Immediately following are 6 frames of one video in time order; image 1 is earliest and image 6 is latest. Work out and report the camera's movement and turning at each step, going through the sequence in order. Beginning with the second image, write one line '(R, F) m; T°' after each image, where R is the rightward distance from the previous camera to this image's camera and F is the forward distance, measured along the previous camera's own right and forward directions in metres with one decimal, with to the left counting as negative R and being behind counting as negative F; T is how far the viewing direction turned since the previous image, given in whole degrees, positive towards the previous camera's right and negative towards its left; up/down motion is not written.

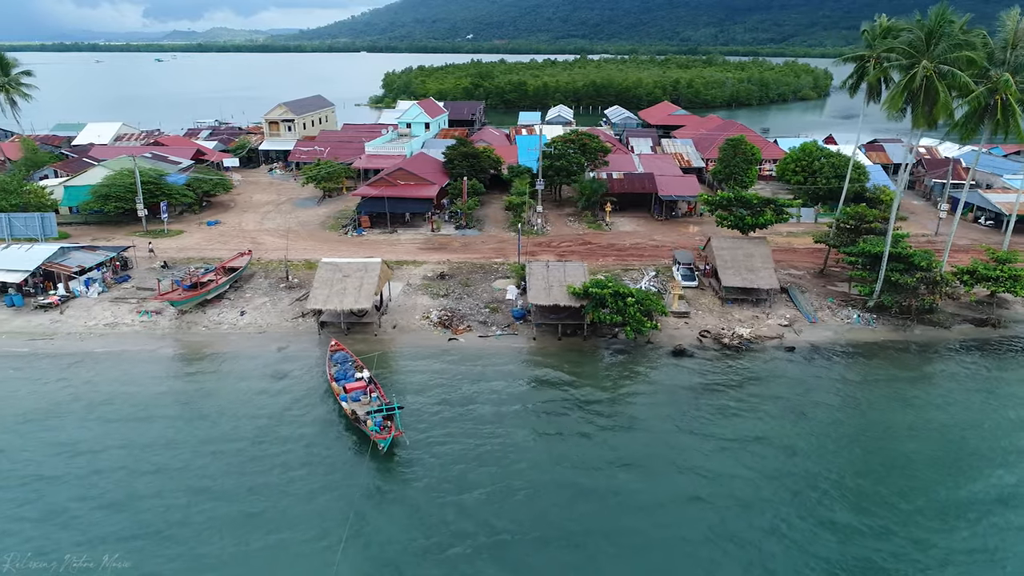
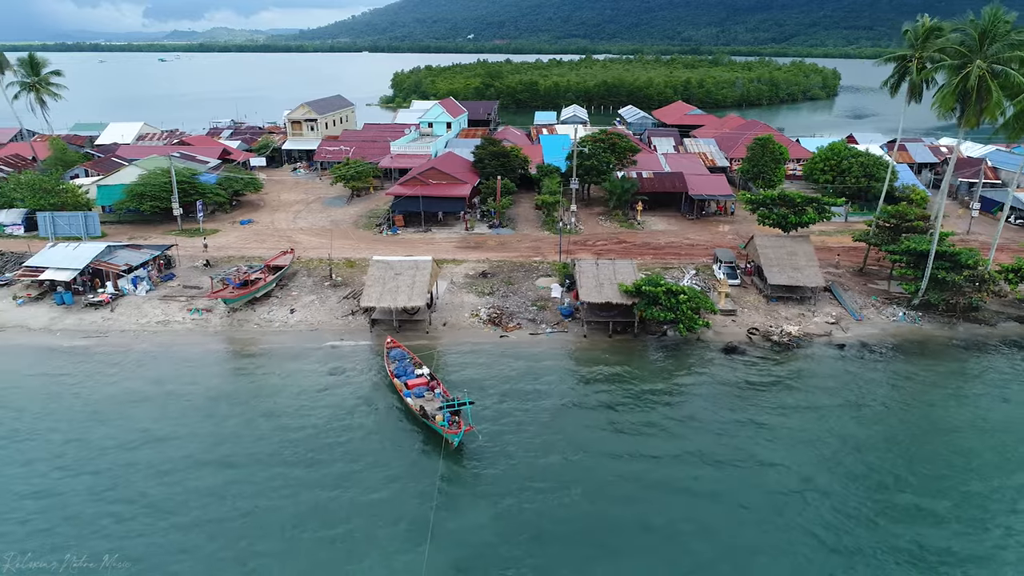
(-3.0, -0.3) m; 0°
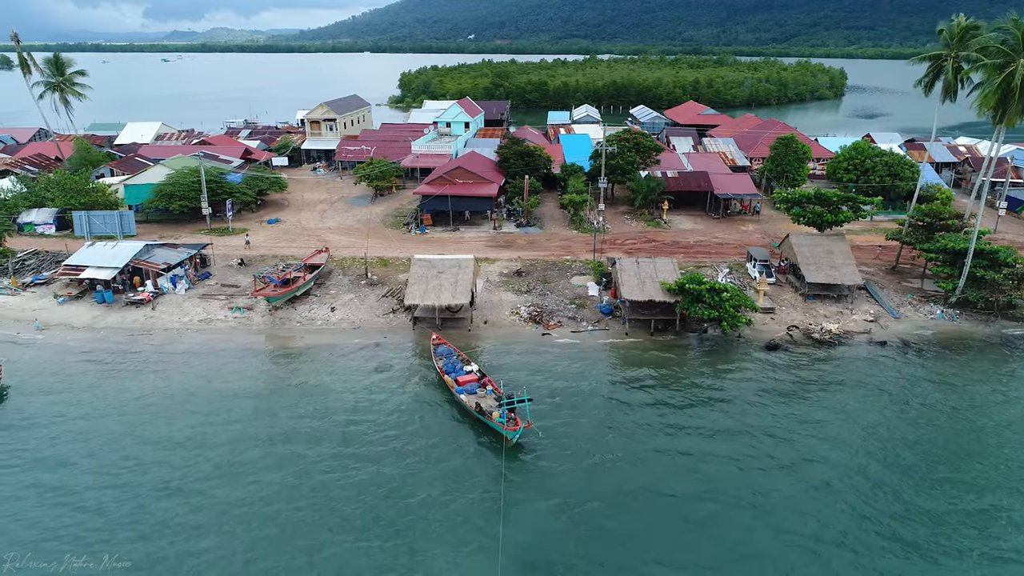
(-2.5, -0.2) m; 0°
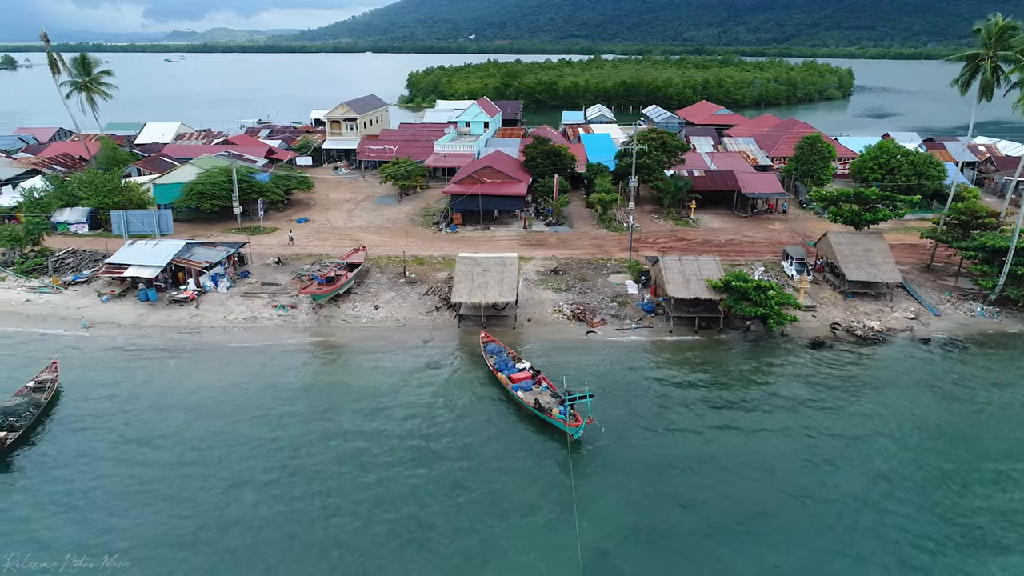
(-2.7, -0.3) m; 0°
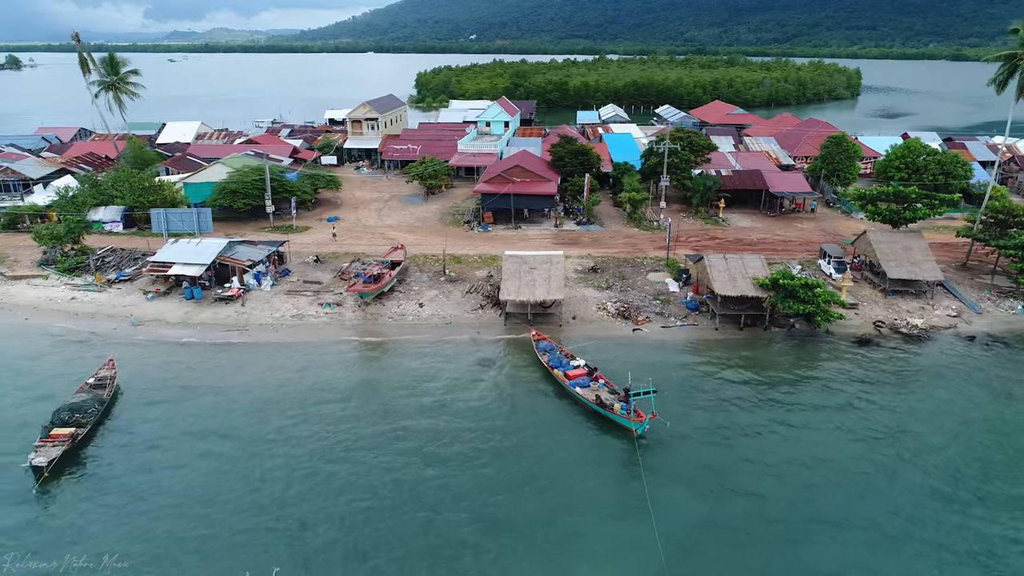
(-2.8, -0.3) m; 0°
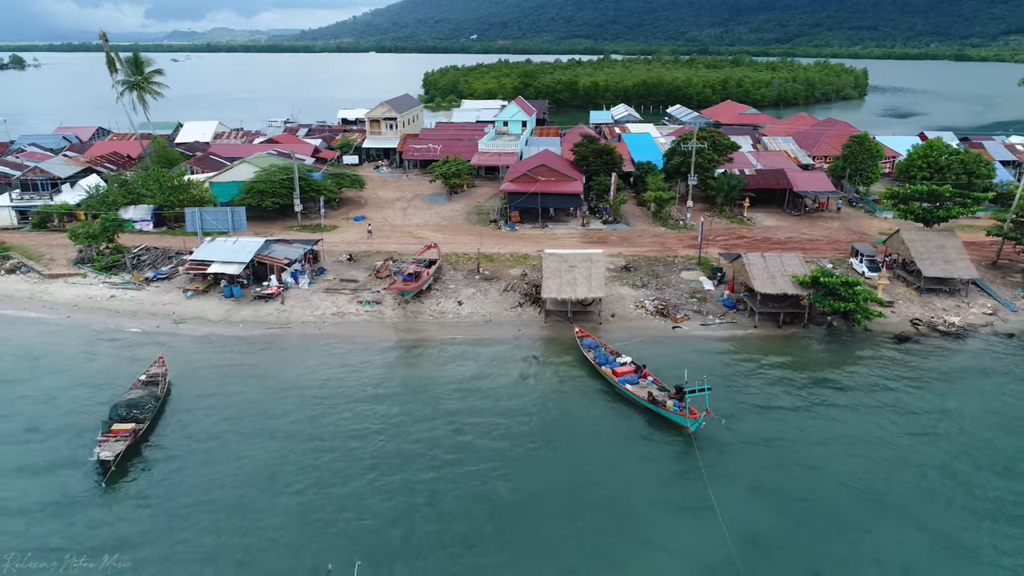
(-2.4, -0.3) m; 0°
